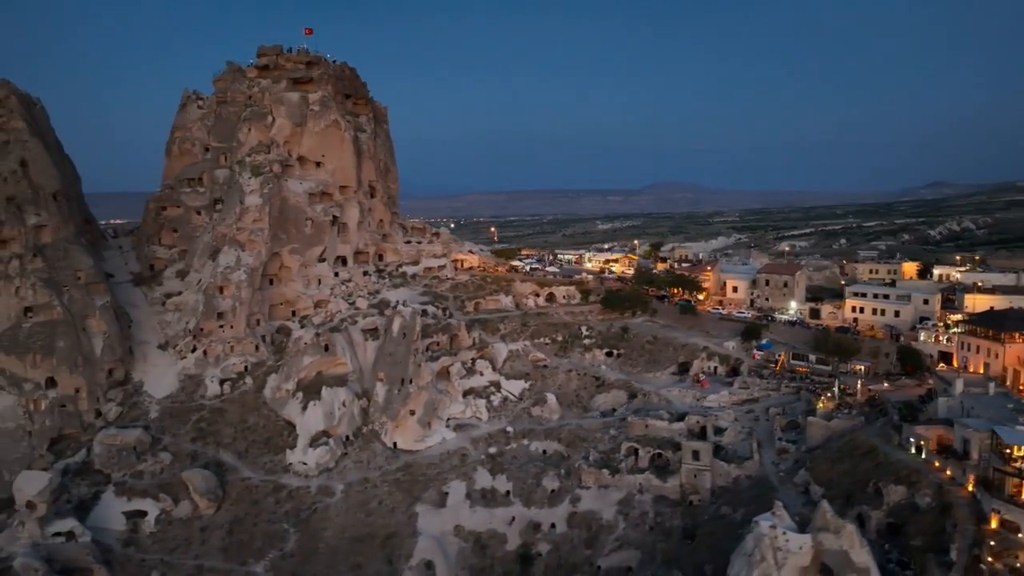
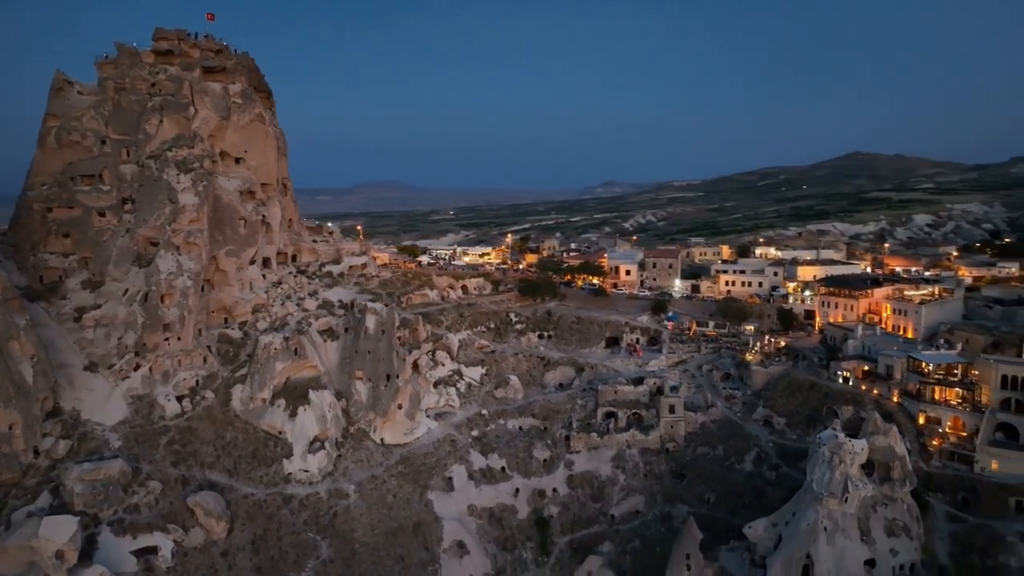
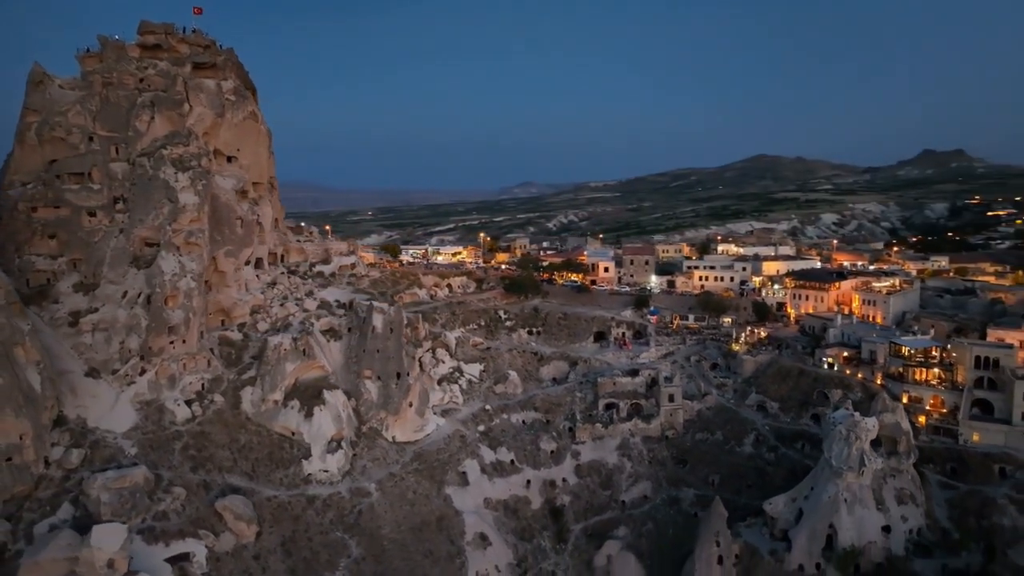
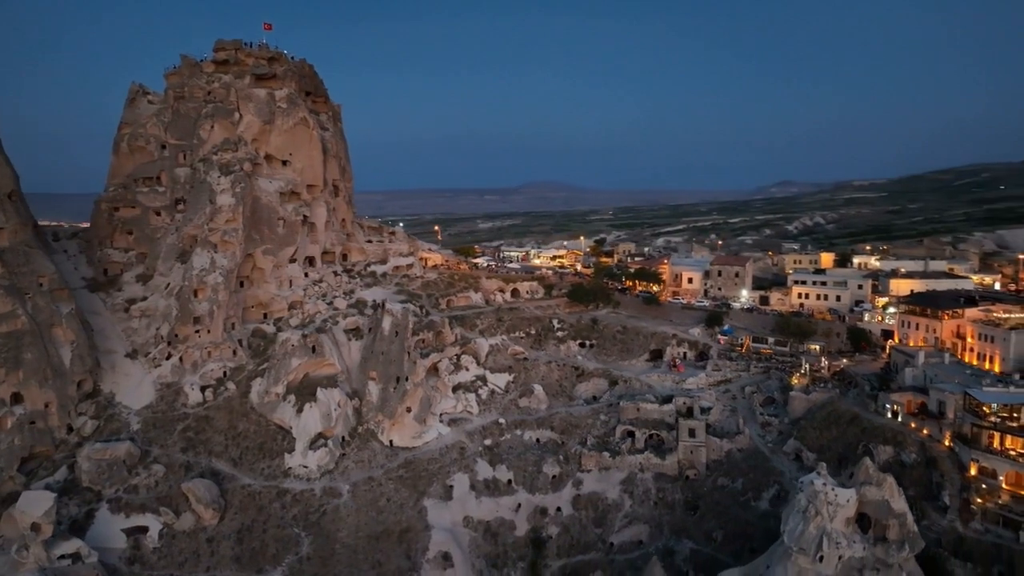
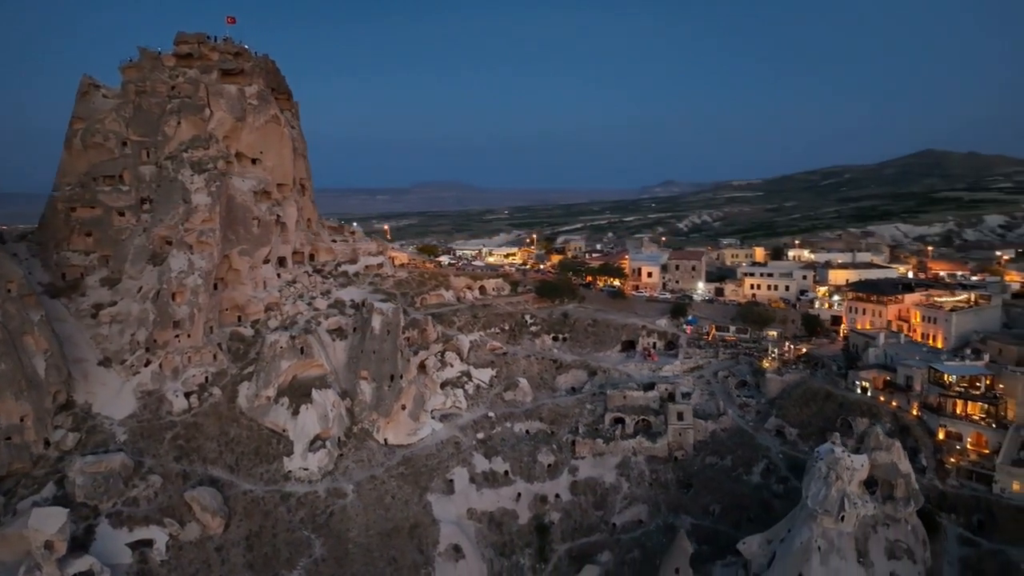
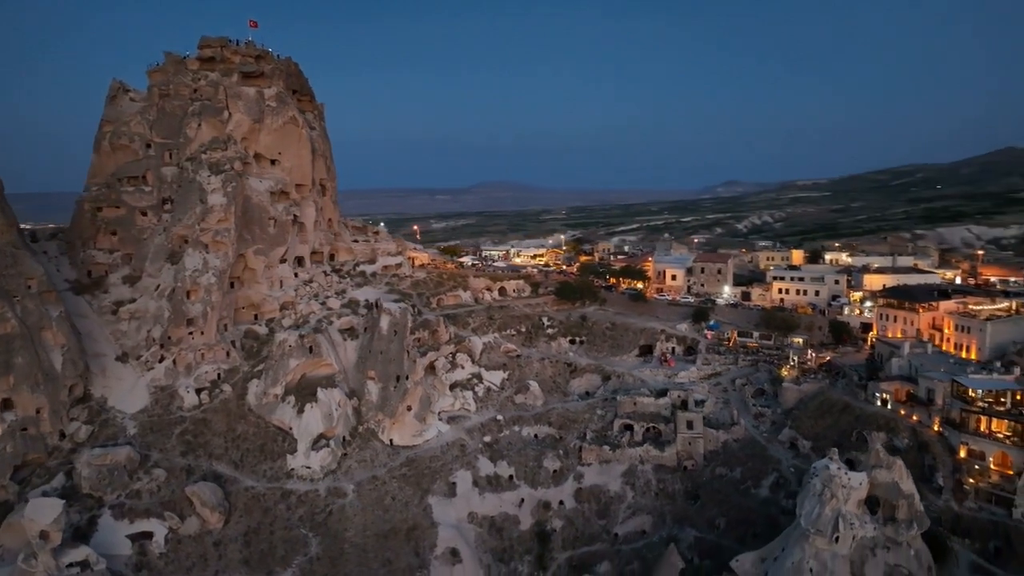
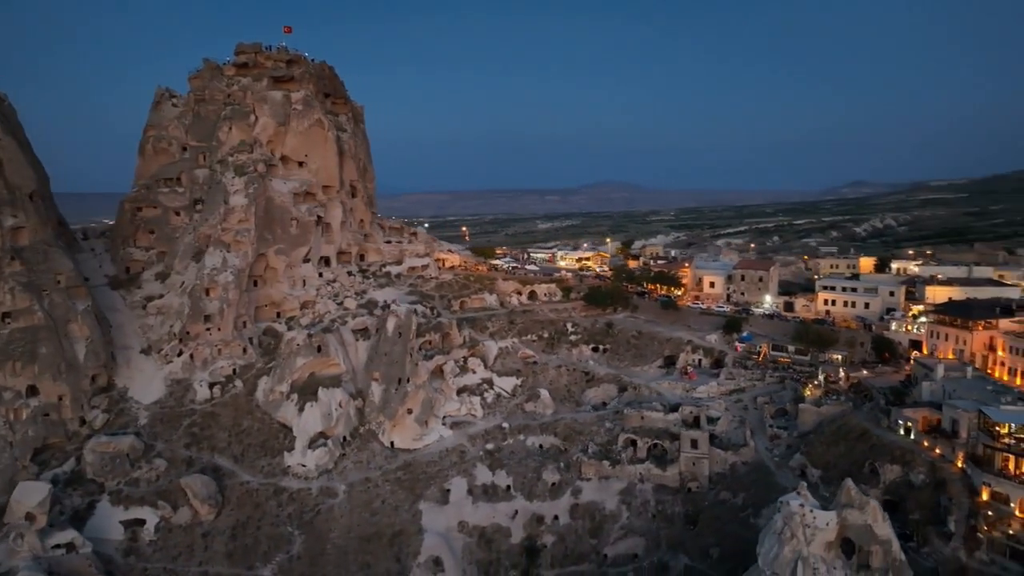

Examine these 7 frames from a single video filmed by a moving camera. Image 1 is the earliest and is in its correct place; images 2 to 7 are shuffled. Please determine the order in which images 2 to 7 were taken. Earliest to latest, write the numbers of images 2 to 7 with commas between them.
7, 4, 6, 5, 2, 3
